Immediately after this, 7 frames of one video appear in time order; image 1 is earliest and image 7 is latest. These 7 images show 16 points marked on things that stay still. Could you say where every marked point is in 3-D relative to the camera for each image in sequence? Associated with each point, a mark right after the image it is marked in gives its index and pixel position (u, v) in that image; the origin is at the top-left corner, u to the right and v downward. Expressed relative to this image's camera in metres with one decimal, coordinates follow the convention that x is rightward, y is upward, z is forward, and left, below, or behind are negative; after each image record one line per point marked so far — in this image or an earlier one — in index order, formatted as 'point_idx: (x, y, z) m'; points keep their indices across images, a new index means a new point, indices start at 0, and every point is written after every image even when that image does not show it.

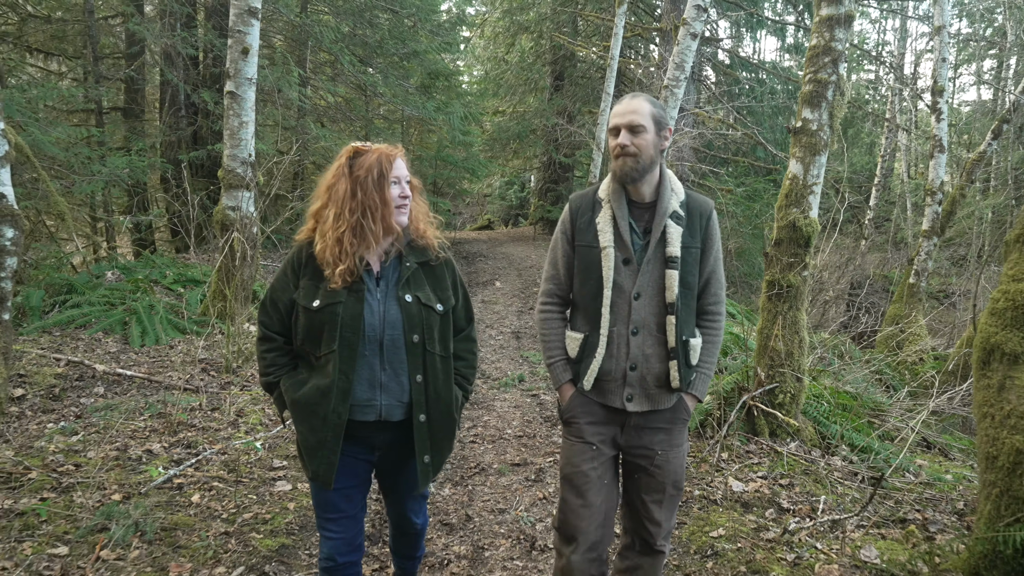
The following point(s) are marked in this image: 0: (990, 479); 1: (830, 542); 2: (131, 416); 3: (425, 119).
0: (+1.7, -0.7, +2.7) m
1: (+1.3, -1.0, +3.1) m
2: (-2.3, -0.8, +4.5) m
3: (-1.5, +3.0, +13.1) m
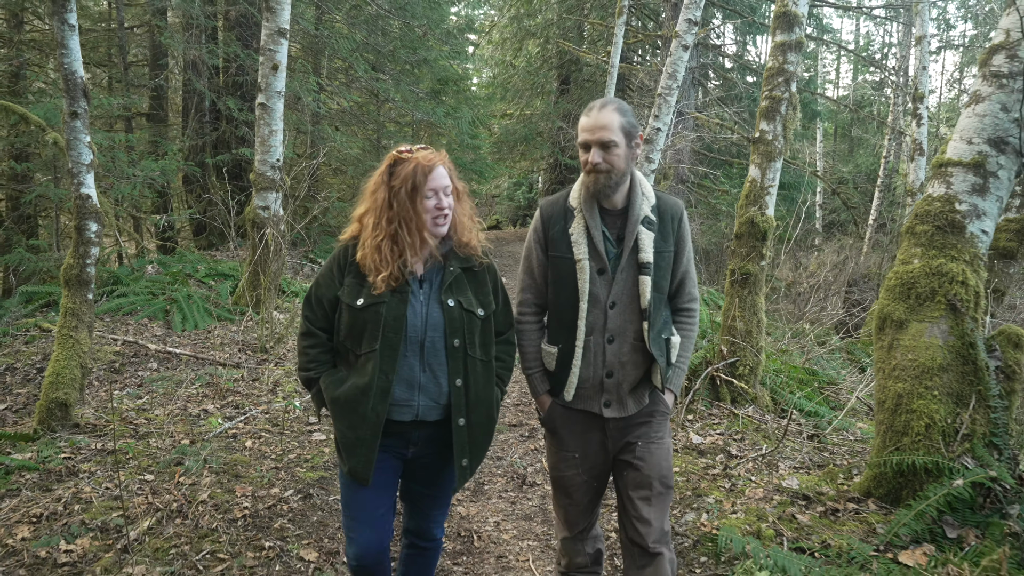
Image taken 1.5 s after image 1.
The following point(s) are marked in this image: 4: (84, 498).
0: (+1.7, -0.6, +3.4) m
1: (+1.3, -1.0, +3.8) m
2: (-2.3, -0.7, +5.3) m
3: (-1.4, +3.1, +13.9) m
4: (-2.0, -1.0, +3.4) m
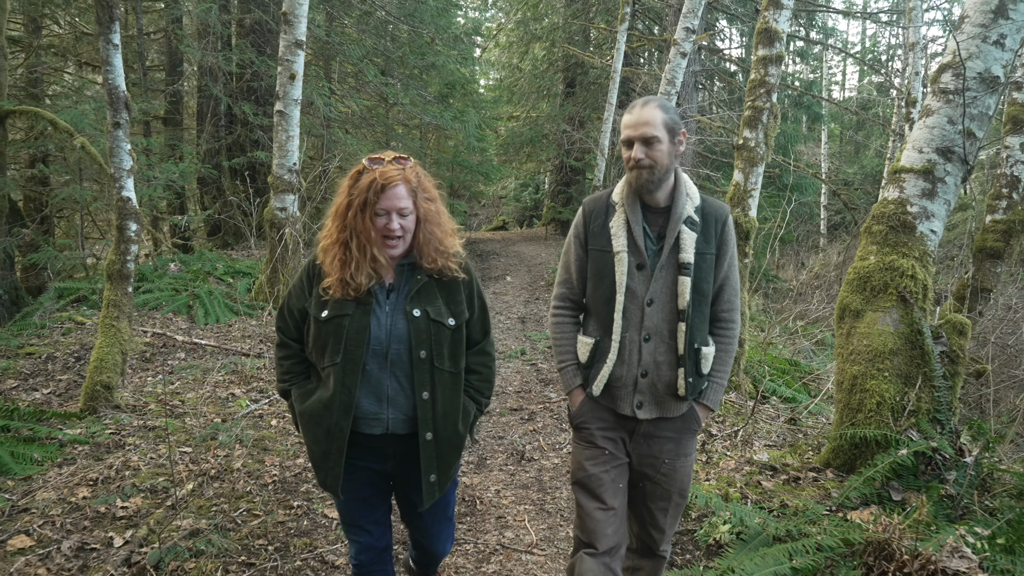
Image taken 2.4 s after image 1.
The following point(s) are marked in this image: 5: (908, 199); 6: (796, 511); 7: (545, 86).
0: (+1.7, -0.6, +3.9) m
1: (+1.3, -0.9, +4.2) m
2: (-2.3, -0.6, +5.7) m
3: (-1.3, +3.1, +14.3) m
4: (-2.0, -0.9, +3.9) m
5: (+2.1, +0.5, +3.9) m
6: (+1.2, -1.0, +3.3) m
7: (+0.8, +4.7, +17.4) m
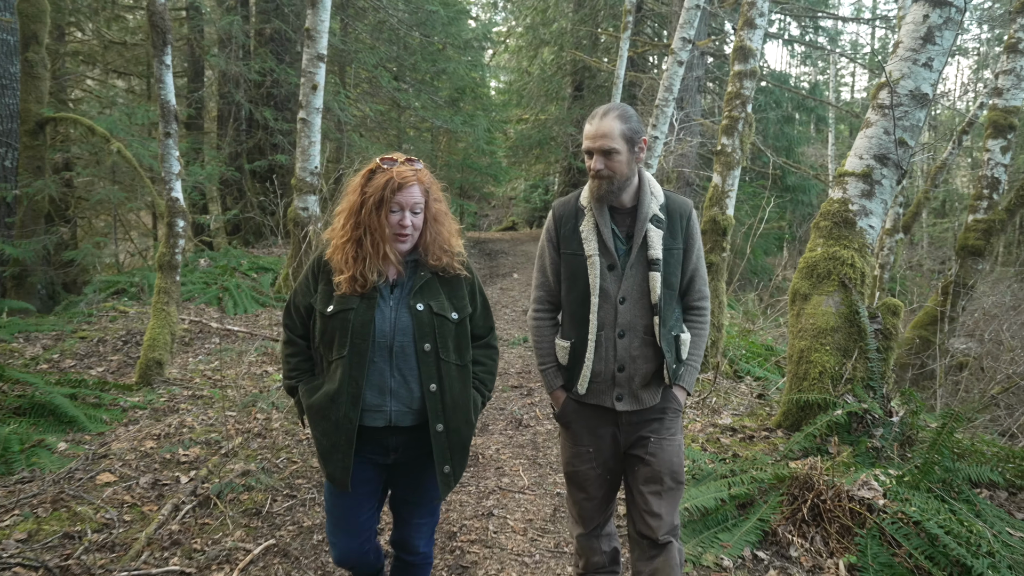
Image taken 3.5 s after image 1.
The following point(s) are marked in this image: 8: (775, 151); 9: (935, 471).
0: (+1.7, -0.5, +4.5) m
1: (+1.3, -0.8, +4.9) m
2: (-2.3, -0.6, +6.4) m
3: (-1.2, +3.2, +15.0) m
4: (-2.0, -0.8, +4.6) m
5: (+2.0, +0.5, +4.5) m
6: (+1.2, -0.9, +3.9) m
7: (+1.0, +4.8, +18.1) m
8: (+6.2, +3.2, +17.5) m
9: (+2.1, -0.9, +3.7) m
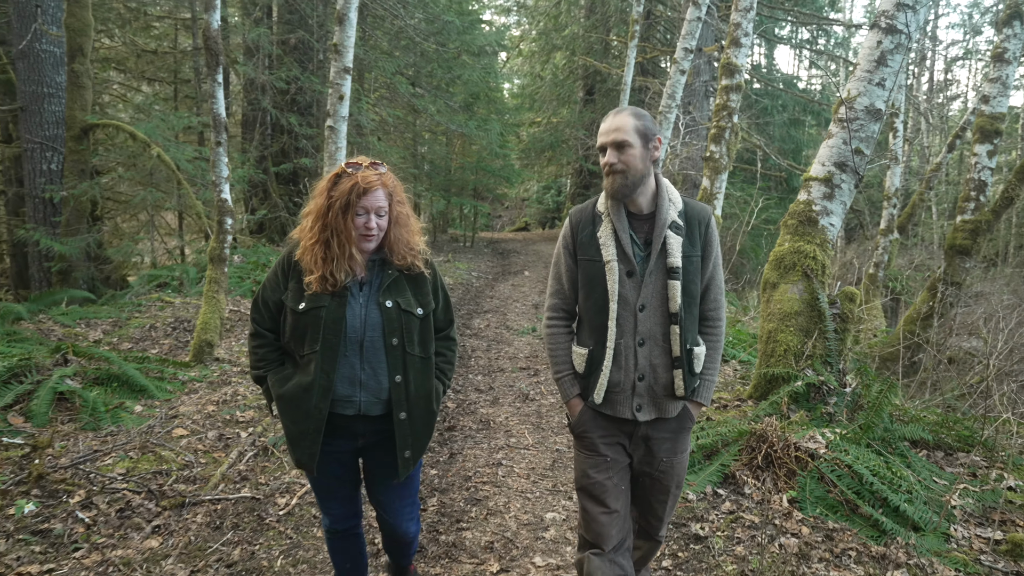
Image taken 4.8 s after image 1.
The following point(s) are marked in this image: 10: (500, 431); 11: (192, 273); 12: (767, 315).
0: (+1.7, -0.4, +5.2) m
1: (+1.3, -0.8, +5.6) m
2: (-2.2, -0.5, +7.2) m
3: (-0.9, +3.2, +15.7) m
4: (-1.9, -0.8, +5.3) m
5: (+2.1, +0.6, +5.2) m
6: (+1.2, -0.8, +4.6) m
7: (+1.3, +4.8, +18.8) m
8: (+6.5, +3.2, +18.1) m
9: (+2.1, -0.8, +4.3) m
10: (-0.1, -1.0, +5.0) m
11: (-4.1, +0.2, +9.6) m
12: (+1.8, -0.2, +5.2) m
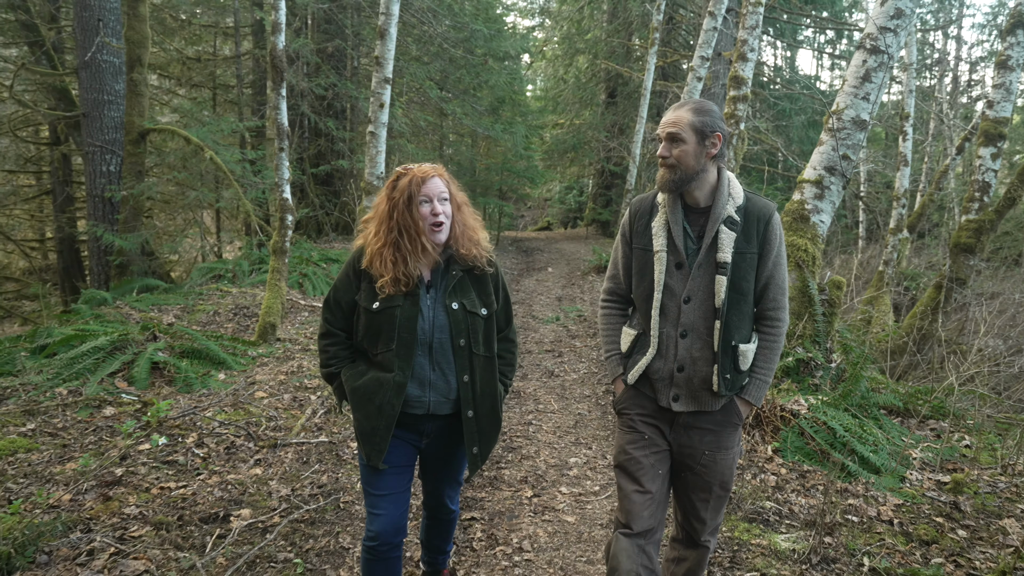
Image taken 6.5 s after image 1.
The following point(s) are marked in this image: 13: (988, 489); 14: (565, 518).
0: (+2.0, -0.3, +5.9) m
1: (+1.6, -0.7, +6.3) m
2: (-1.9, -0.4, +8.0) m
3: (-0.4, +3.3, +16.5) m
4: (-1.7, -0.6, +6.2) m
5: (+2.3, +0.7, +5.9) m
6: (+1.5, -0.7, +5.3) m
7: (+1.9, +4.9, +19.5) m
8: (+7.1, +3.3, +18.7) m
9: (+2.3, -0.7, +5.0) m
10: (+0.1, -0.9, +5.8) m
11: (-3.8, +0.3, +10.5) m
12: (+2.0, -0.1, +5.9) m
13: (+2.5, -1.1, +4.0) m
14: (+0.3, -1.1, +3.7) m
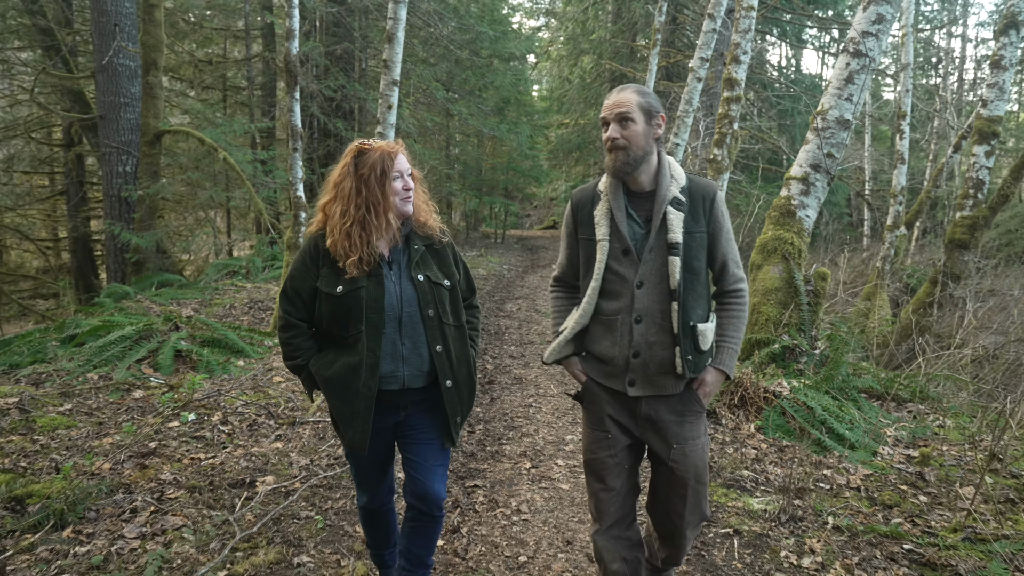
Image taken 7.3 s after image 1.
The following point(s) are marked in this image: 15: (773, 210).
0: (+2.0, -0.3, +6.2) m
1: (+1.6, -0.6, +6.6) m
2: (-1.9, -0.3, +8.4) m
3: (-0.3, +3.4, +16.9) m
4: (-1.7, -0.6, +6.5) m
5: (+2.3, +0.8, +6.2) m
6: (+1.5, -0.7, +5.7) m
7: (+2.1, +5.0, +19.8) m
8: (+7.2, +3.4, +19.0) m
9: (+2.3, -0.7, +5.4) m
10: (+0.2, -0.8, +6.1) m
11: (-3.7, +0.4, +10.9) m
12: (+2.0, 0.0, +6.2) m
13: (+2.5, -1.0, +4.3) m
14: (+0.3, -1.1, +4.0) m
15: (+2.2, +0.7, +6.4) m
